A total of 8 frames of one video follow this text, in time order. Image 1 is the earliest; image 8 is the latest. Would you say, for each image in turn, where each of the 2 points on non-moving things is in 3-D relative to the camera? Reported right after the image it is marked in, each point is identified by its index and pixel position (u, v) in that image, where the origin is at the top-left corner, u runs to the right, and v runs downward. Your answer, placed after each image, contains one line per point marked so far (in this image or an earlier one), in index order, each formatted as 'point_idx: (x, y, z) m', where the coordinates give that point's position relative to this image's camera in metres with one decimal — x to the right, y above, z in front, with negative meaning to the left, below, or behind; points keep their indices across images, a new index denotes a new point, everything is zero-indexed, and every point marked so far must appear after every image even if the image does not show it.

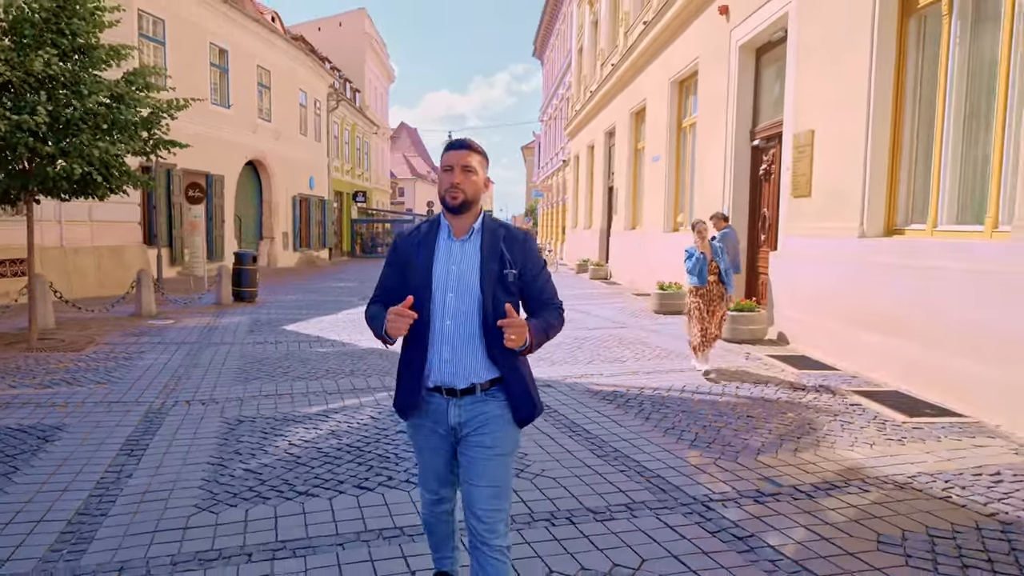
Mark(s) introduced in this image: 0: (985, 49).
0: (+3.7, +1.9, +5.5) m
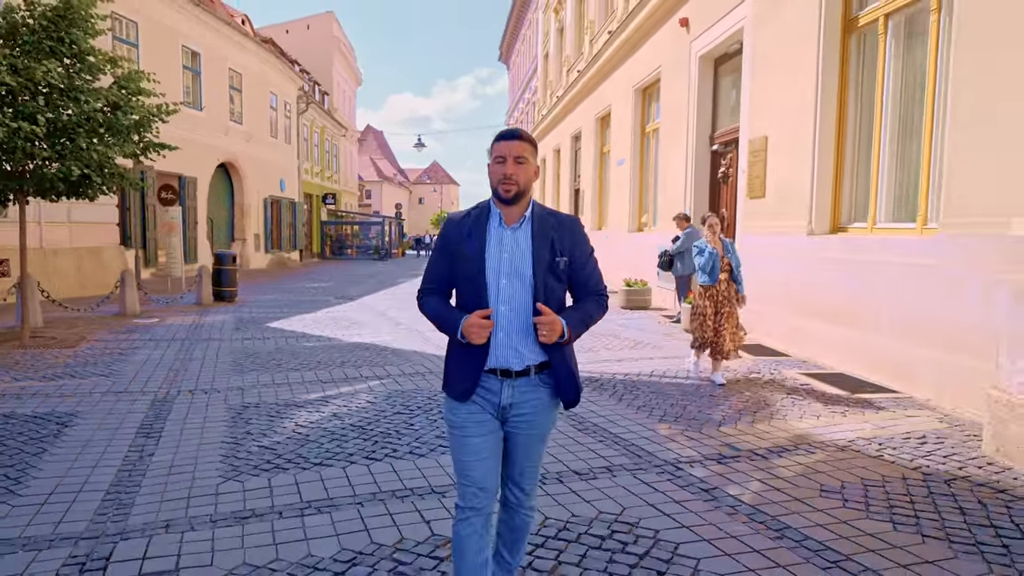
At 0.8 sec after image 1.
0: (+3.6, +2.0, +6.2) m
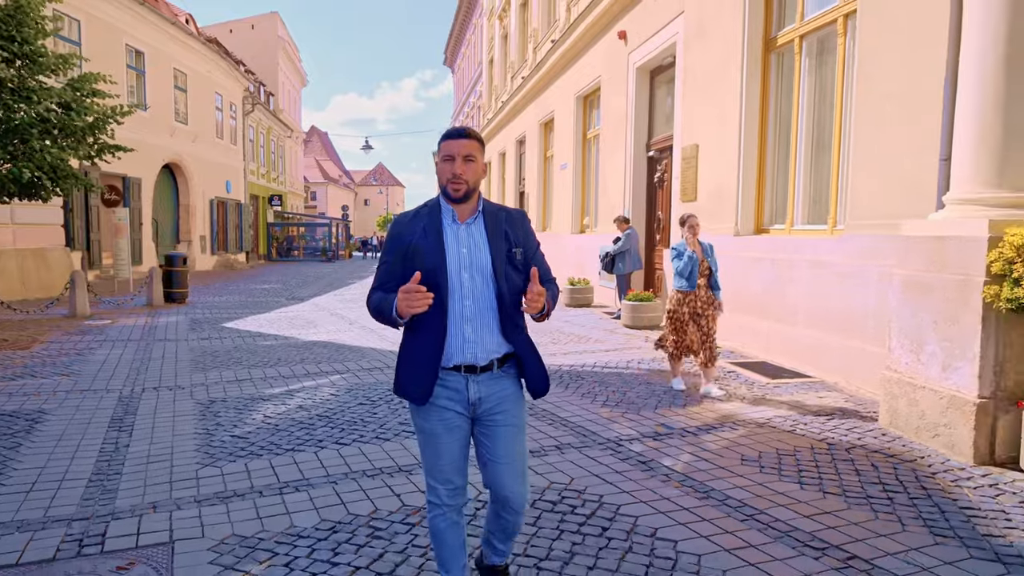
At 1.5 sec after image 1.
0: (+3.1, +2.0, +6.9) m
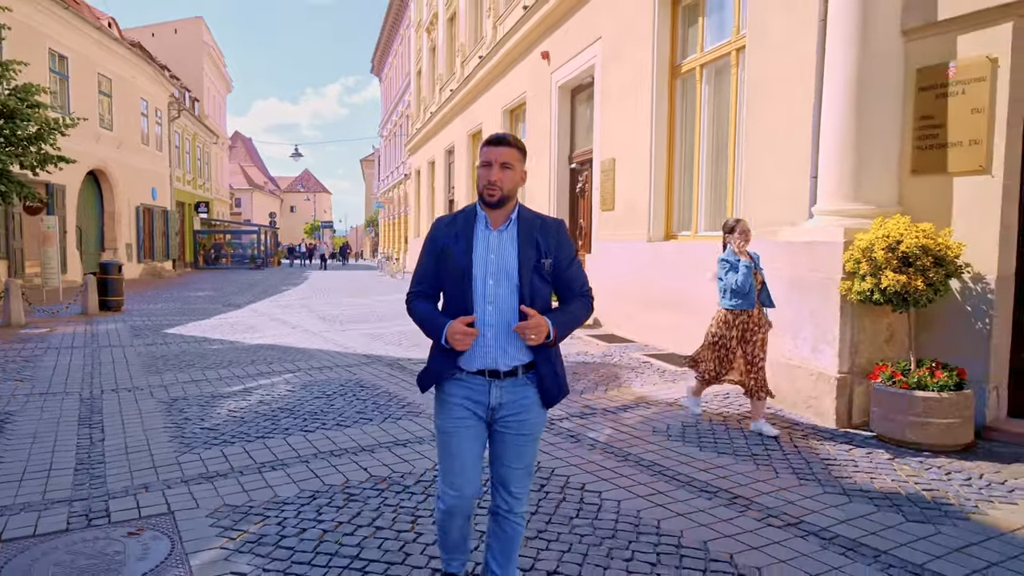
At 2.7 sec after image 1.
0: (+2.4, +2.0, +8.0) m
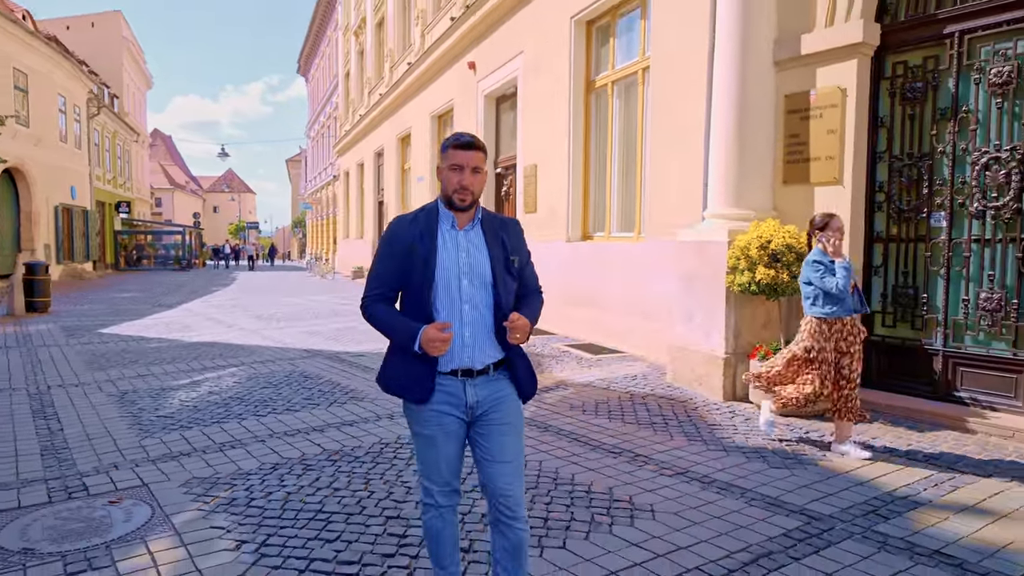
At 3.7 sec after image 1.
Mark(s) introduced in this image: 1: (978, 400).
0: (+1.5, +2.1, +8.8) m
1: (+3.4, -0.8, +5.1) m
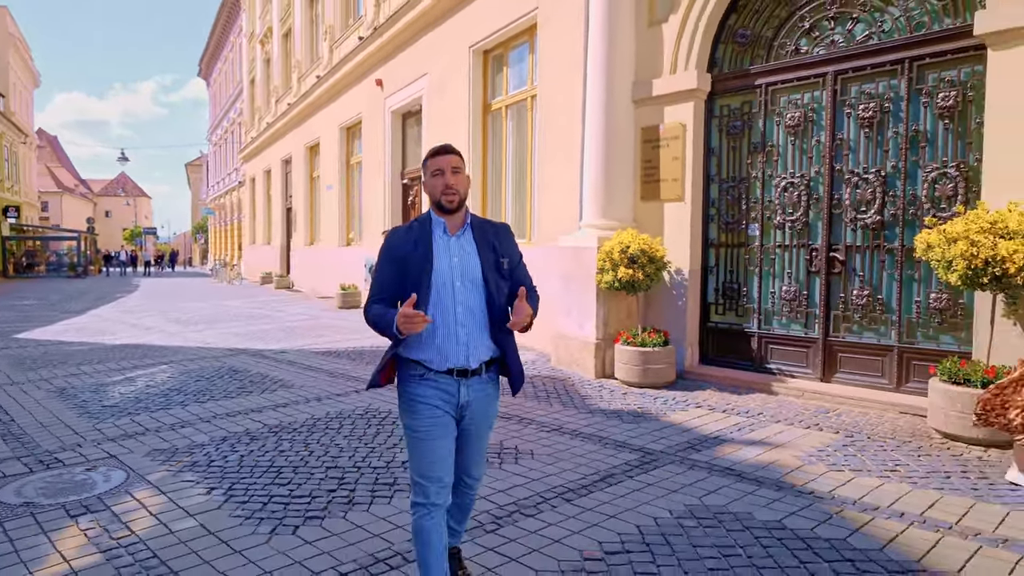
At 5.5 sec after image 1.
0: (+0.2, +2.1, +10.1) m
1: (+2.6, -0.8, +6.7) m
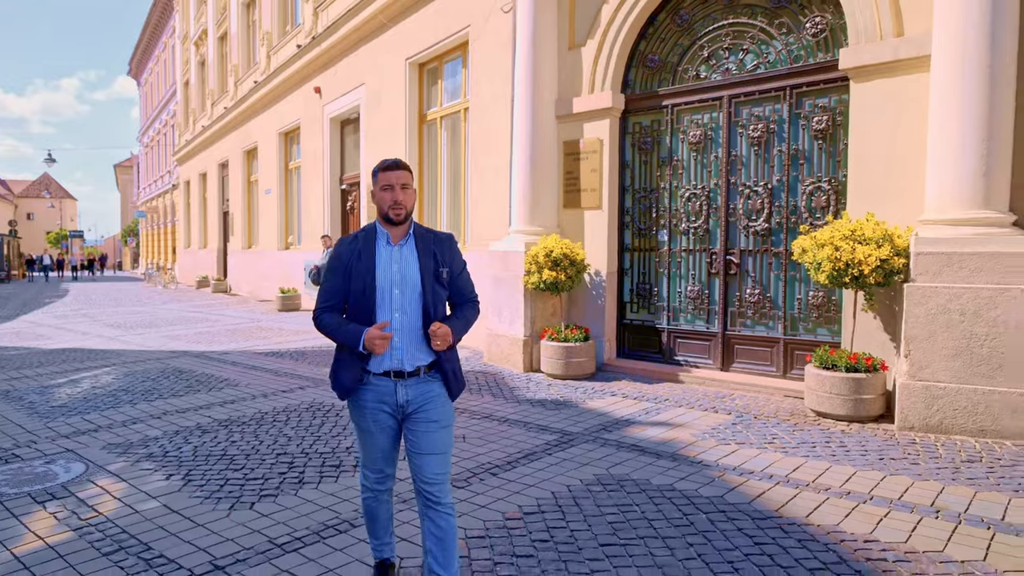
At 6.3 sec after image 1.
0: (-0.8, +2.1, +10.7) m
1: (+1.9, -0.8, +7.5) m
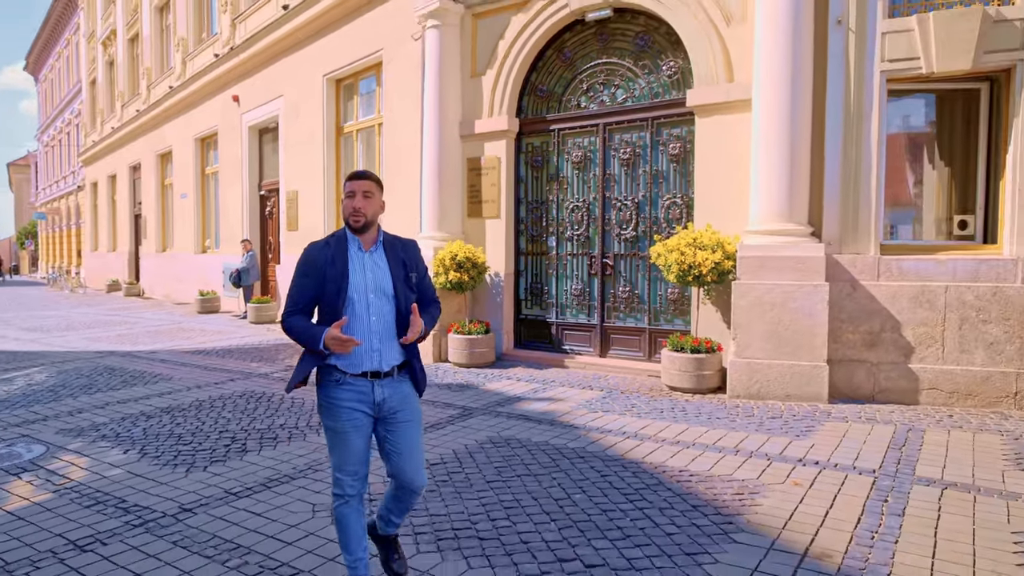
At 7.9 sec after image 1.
0: (-2.3, +2.1, +11.7) m
1: (+0.8, -0.8, +8.8) m
